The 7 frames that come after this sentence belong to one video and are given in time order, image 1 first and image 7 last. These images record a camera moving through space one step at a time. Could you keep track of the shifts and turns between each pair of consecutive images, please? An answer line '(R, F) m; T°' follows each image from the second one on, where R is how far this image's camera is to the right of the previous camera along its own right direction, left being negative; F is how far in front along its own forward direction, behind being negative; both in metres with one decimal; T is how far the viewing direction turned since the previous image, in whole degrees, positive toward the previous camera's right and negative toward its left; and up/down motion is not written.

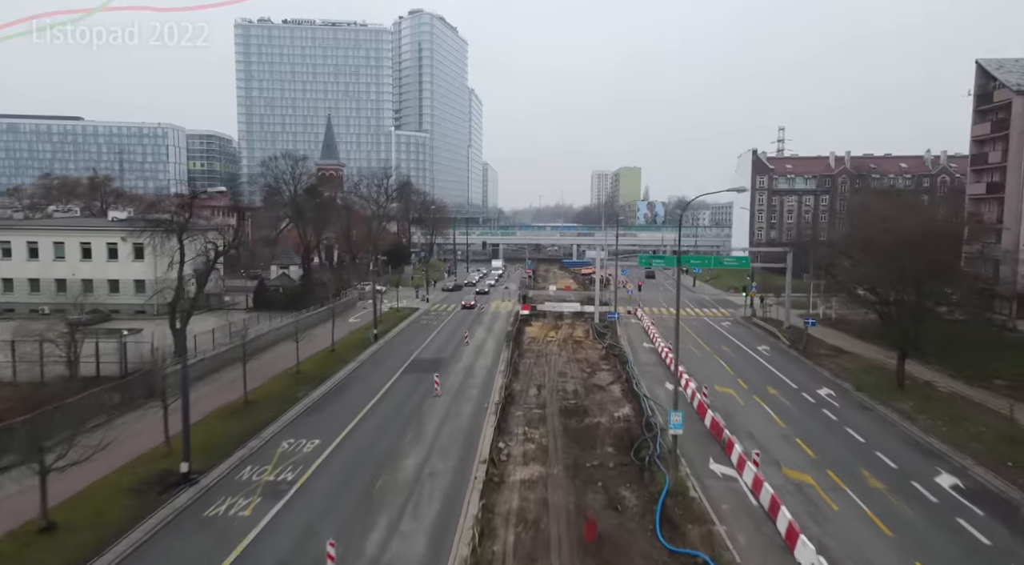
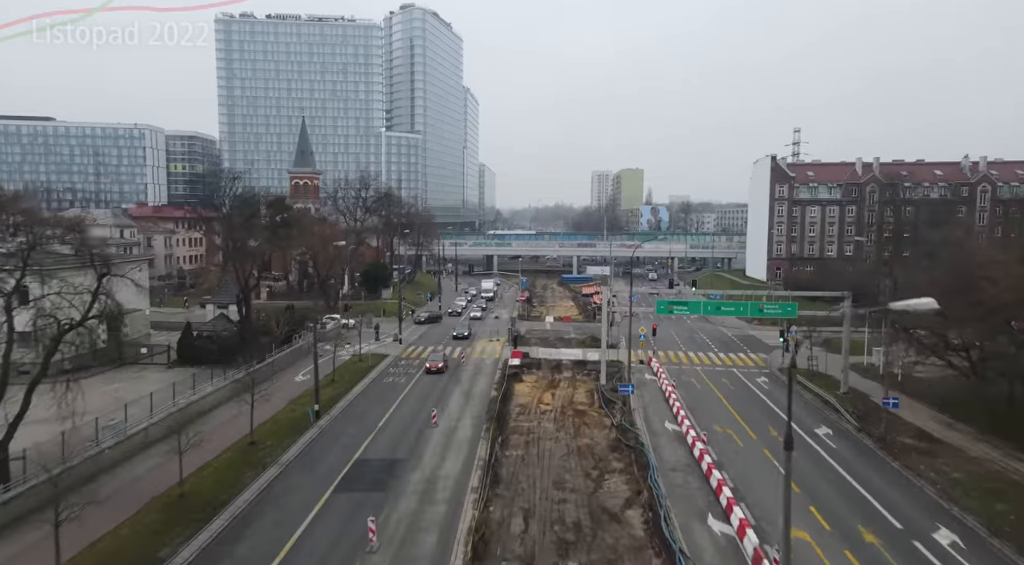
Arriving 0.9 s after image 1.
(+0.7, +7.8) m; 0°
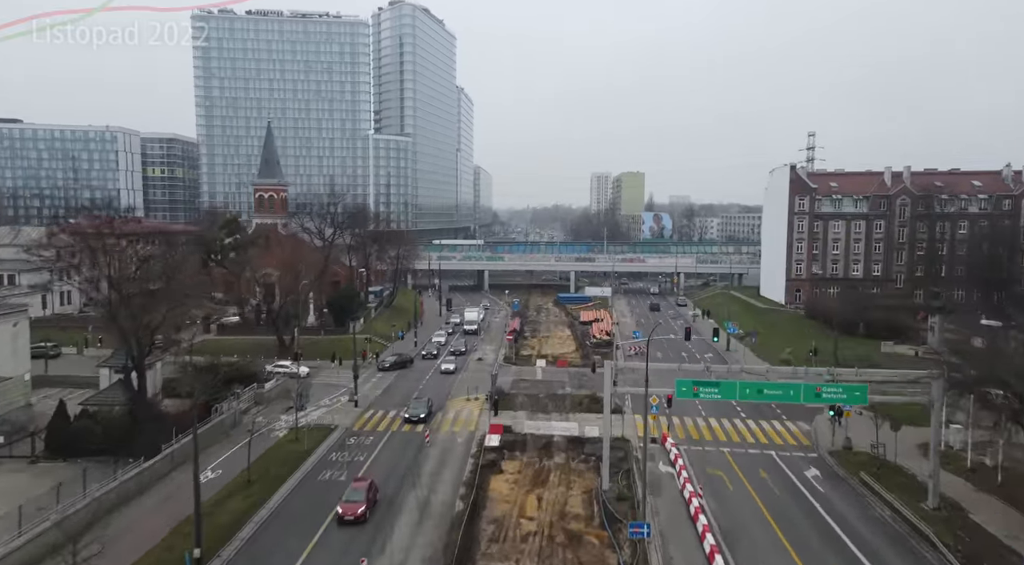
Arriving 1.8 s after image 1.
(+1.0, +7.7) m; 0°
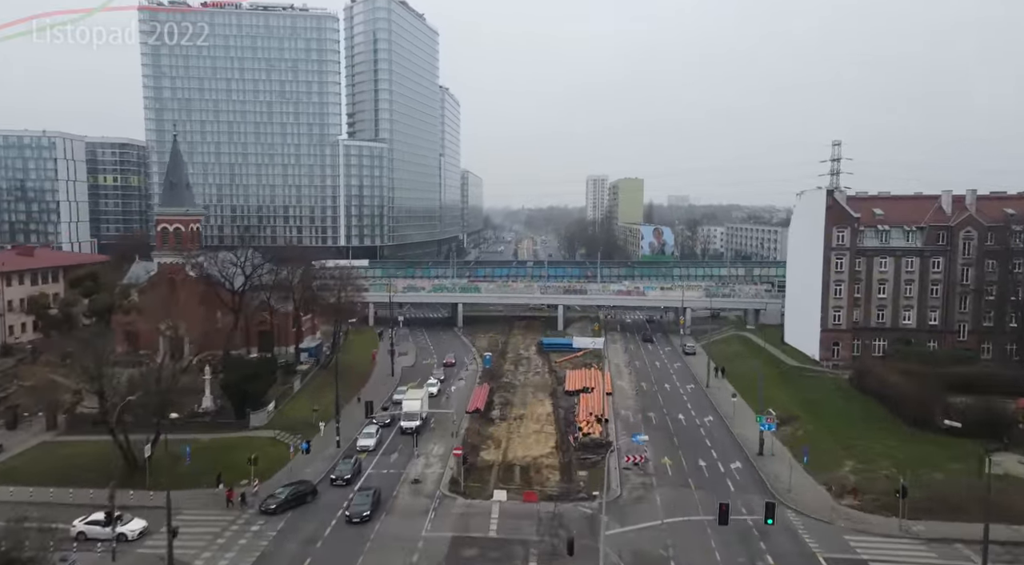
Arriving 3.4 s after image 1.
(+2.5, +13.4) m; 0°
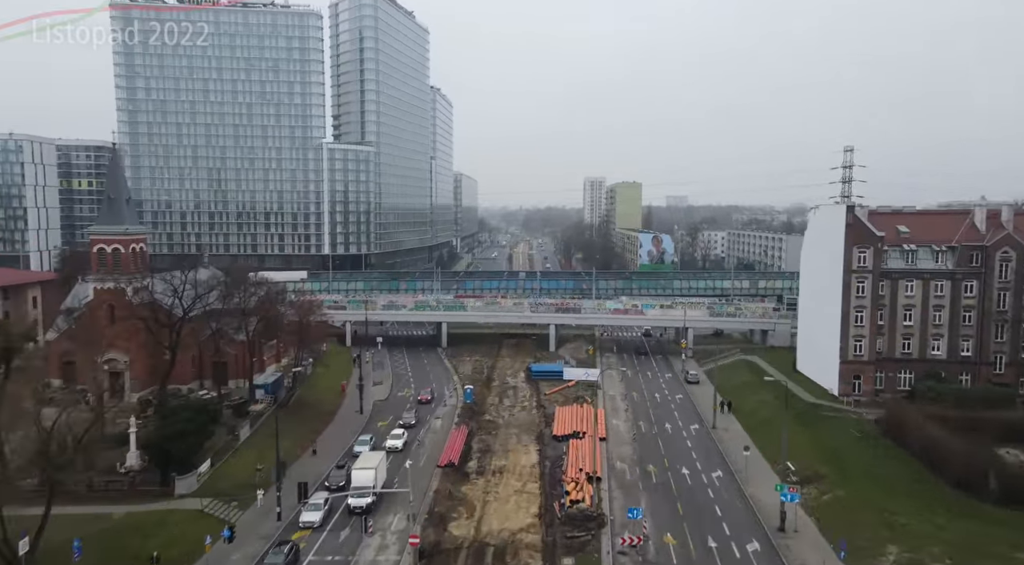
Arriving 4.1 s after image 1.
(+1.2, +5.9) m; 0°
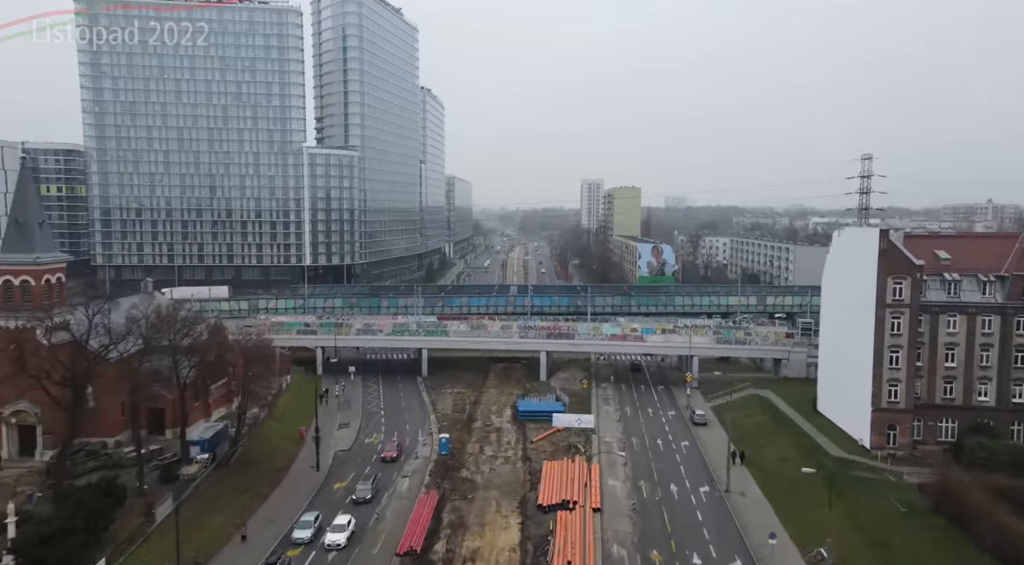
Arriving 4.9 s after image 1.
(+1.2, +6.8) m; 0°
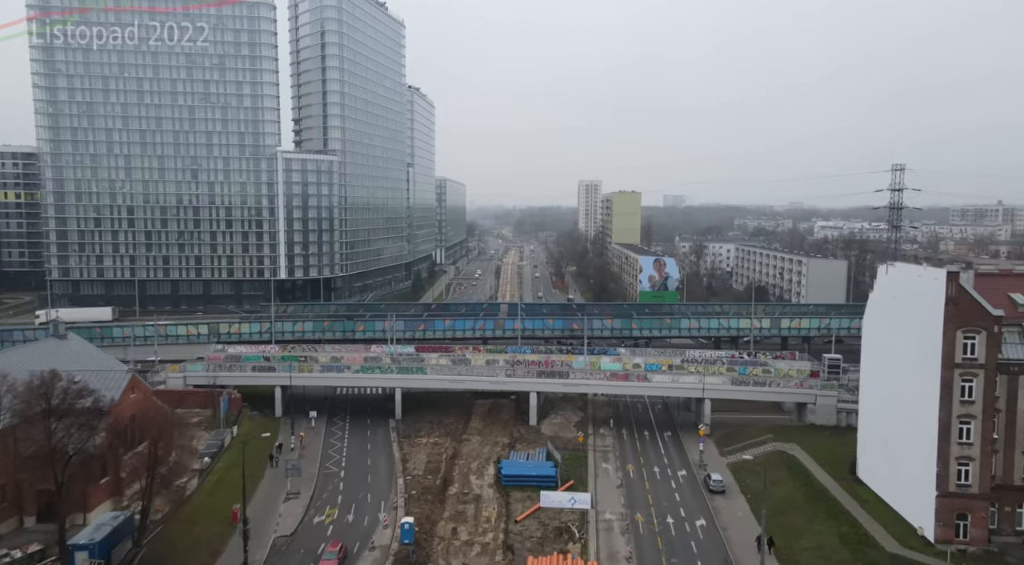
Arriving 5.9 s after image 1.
(+1.1, +8.5) m; 0°
